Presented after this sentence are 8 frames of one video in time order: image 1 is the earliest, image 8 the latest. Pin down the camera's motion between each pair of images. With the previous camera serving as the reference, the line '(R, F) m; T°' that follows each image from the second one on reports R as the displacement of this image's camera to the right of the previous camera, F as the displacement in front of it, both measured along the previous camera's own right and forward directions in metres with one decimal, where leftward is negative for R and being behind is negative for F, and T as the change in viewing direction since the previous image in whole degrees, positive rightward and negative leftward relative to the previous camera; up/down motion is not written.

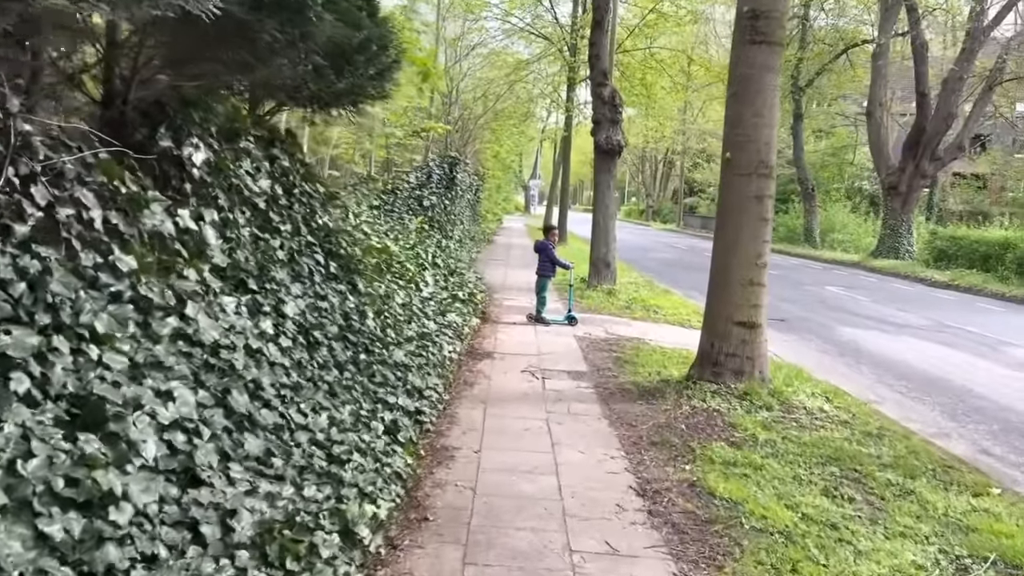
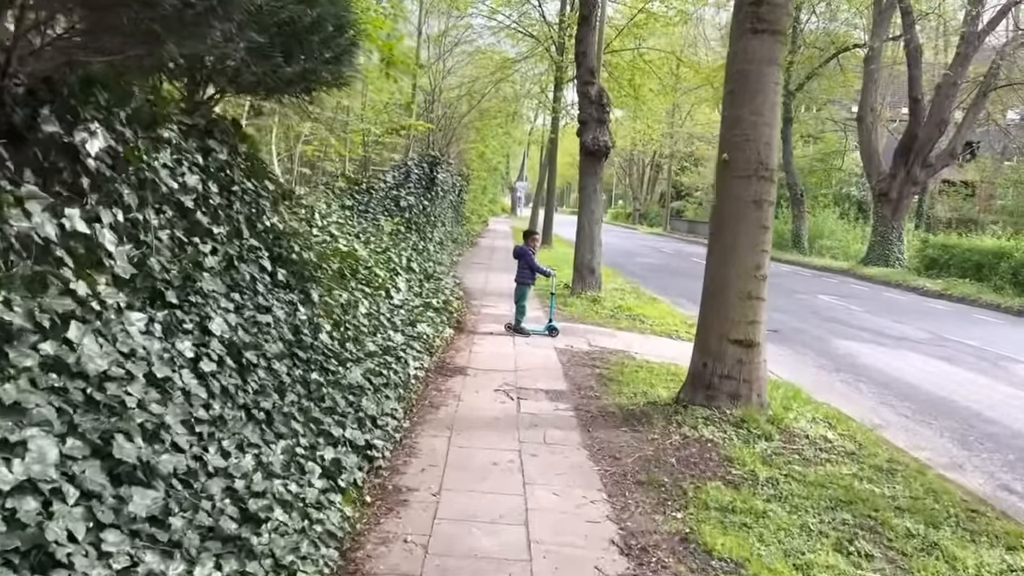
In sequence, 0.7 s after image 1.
(+0.1, +0.7) m; +1°
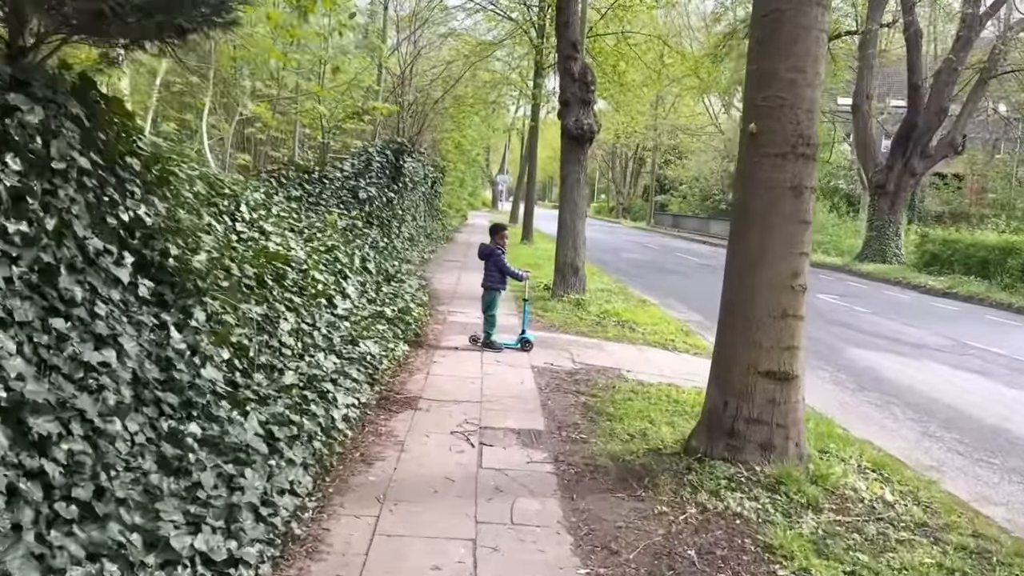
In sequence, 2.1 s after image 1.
(+0.1, +1.5) m; +1°
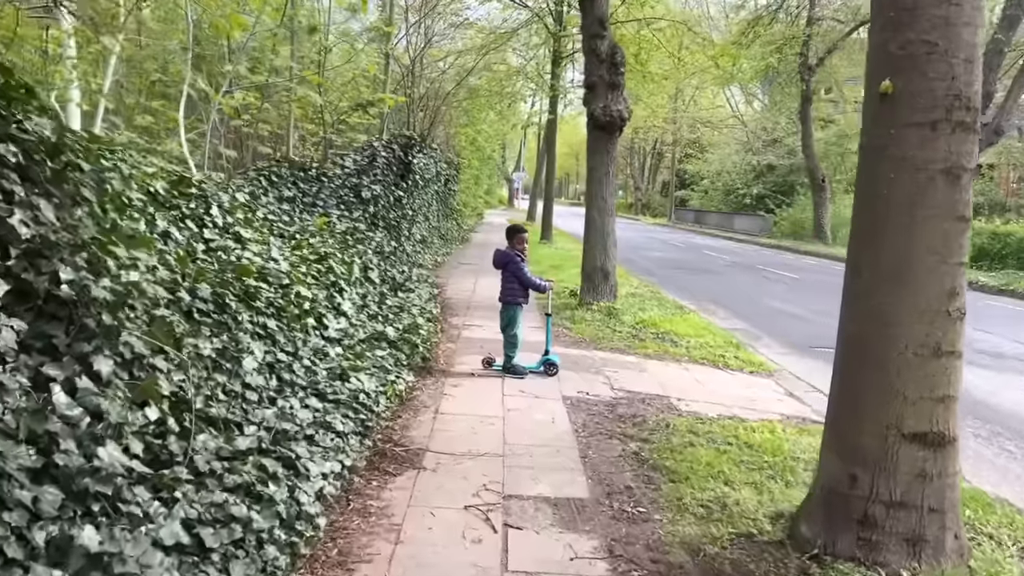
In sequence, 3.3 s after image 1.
(-0.1, +1.3) m; -1°
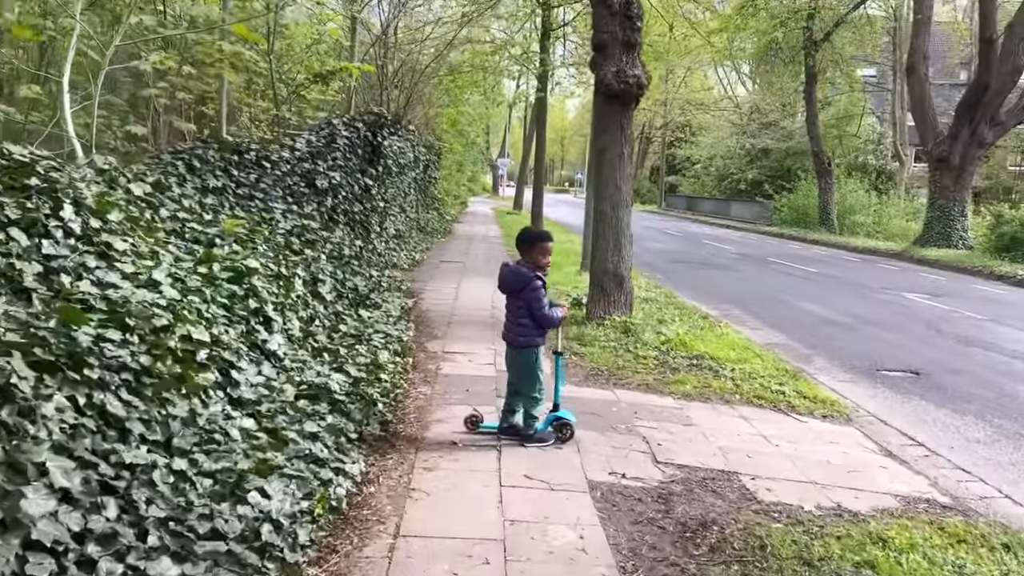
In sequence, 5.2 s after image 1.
(-0.1, +2.0) m; +1°
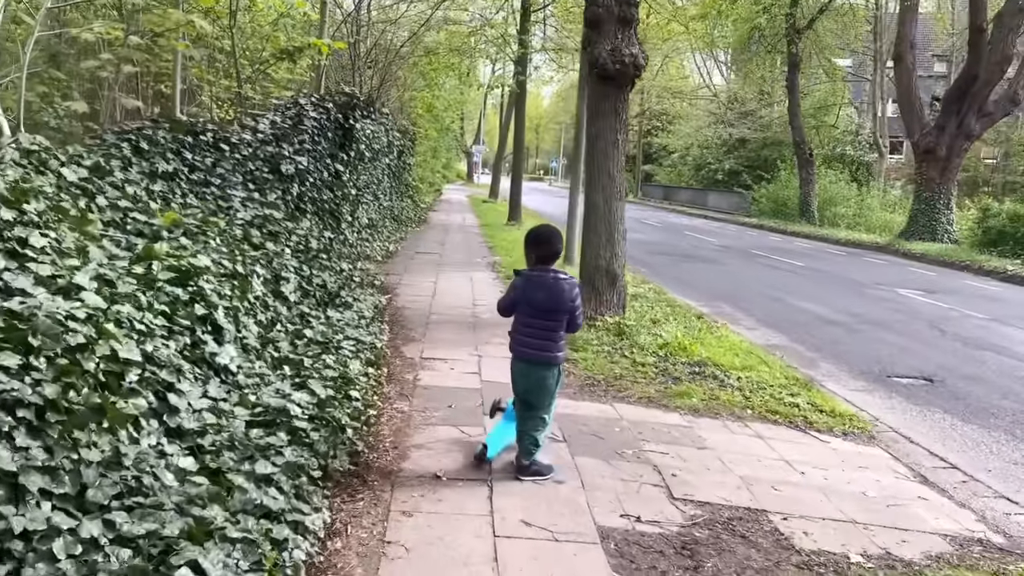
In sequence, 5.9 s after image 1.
(-0.1, +0.7) m; +2°
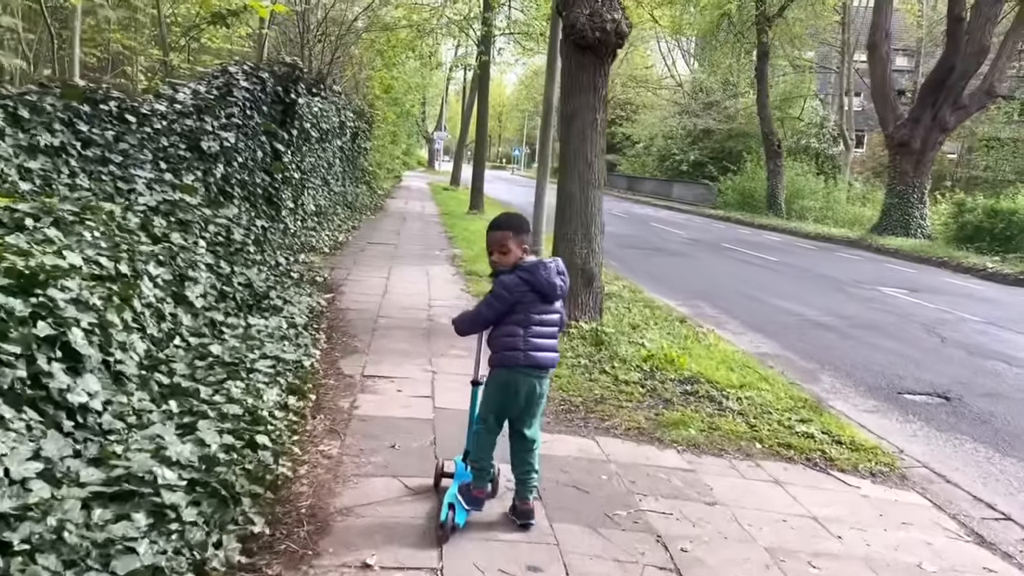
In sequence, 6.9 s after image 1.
(0.0, +1.0) m; +3°
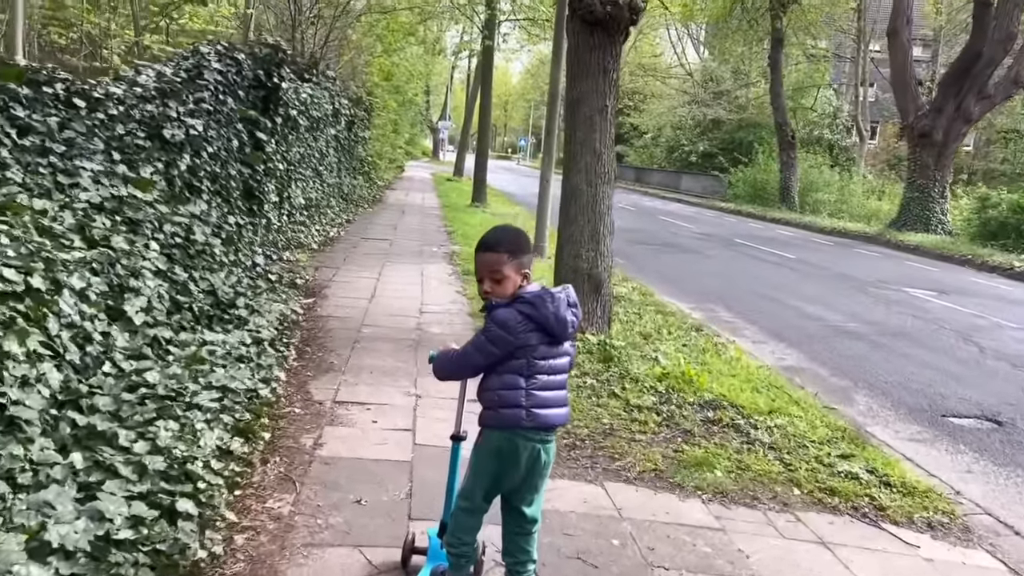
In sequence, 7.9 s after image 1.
(0.0, +0.7) m; 0°
